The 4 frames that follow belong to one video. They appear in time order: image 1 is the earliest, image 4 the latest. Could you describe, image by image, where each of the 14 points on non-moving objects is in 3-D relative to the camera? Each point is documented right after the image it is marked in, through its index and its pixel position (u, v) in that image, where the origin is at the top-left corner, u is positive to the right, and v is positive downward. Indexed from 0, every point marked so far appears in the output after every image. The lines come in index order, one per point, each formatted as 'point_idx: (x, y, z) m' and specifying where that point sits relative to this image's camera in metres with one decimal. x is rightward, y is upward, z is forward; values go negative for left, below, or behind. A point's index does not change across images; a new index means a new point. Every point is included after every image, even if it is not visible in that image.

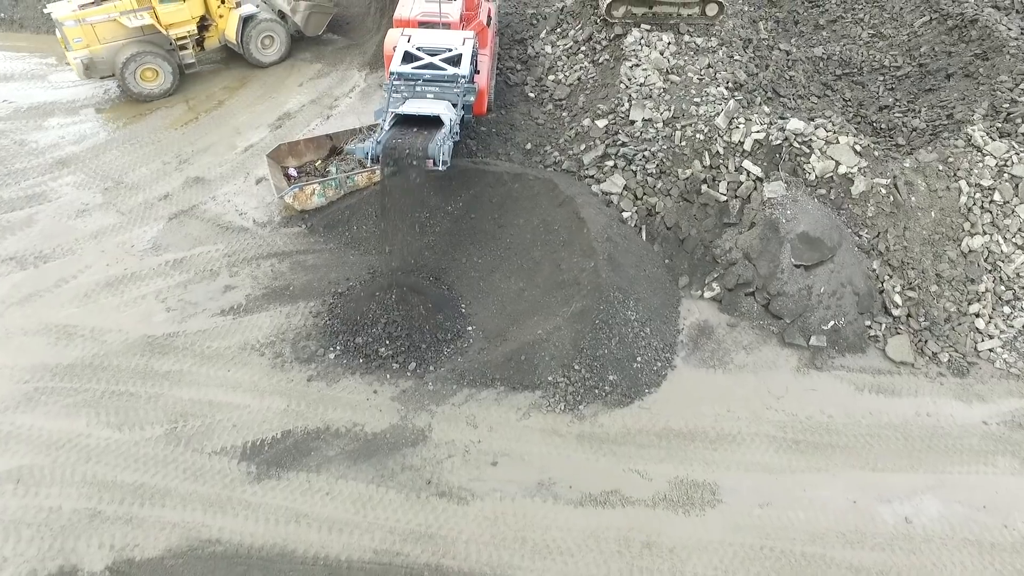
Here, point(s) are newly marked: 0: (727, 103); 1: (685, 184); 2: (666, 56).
0: (+3.0, +2.6, +8.4) m
1: (+2.3, +1.4, +8.0) m
2: (+2.4, +3.6, +9.3) m
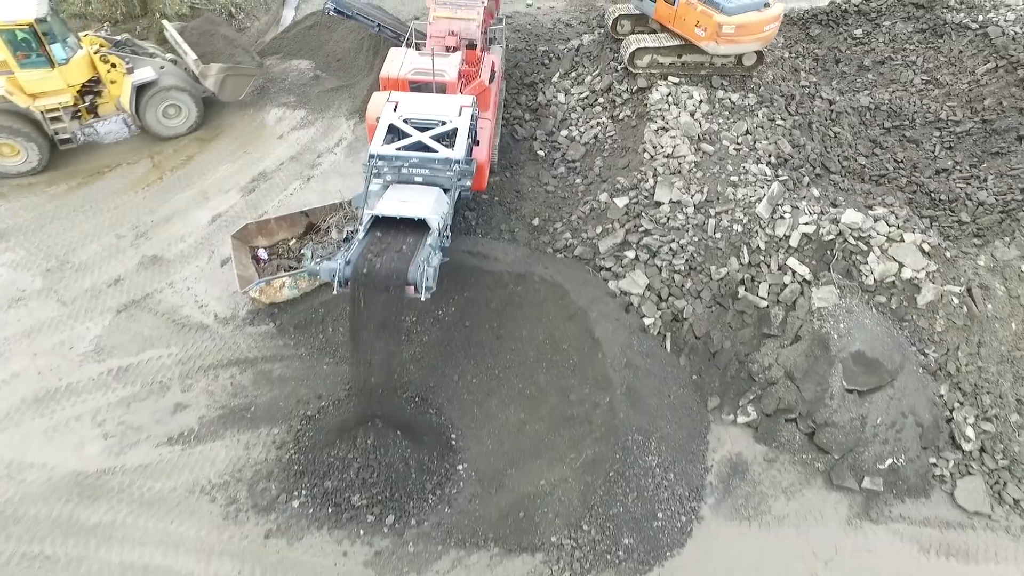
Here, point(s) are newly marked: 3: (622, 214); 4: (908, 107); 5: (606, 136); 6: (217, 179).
0: (+3.0, +1.2, +7.1) m
1: (+2.3, 0.0, +6.8) m
2: (+2.4, +2.2, +8.0) m
3: (+1.3, +0.9, +7.4) m
4: (+6.7, +3.1, +10.3) m
5: (+1.3, +2.2, +8.6) m
6: (-4.1, +1.5, +8.5) m
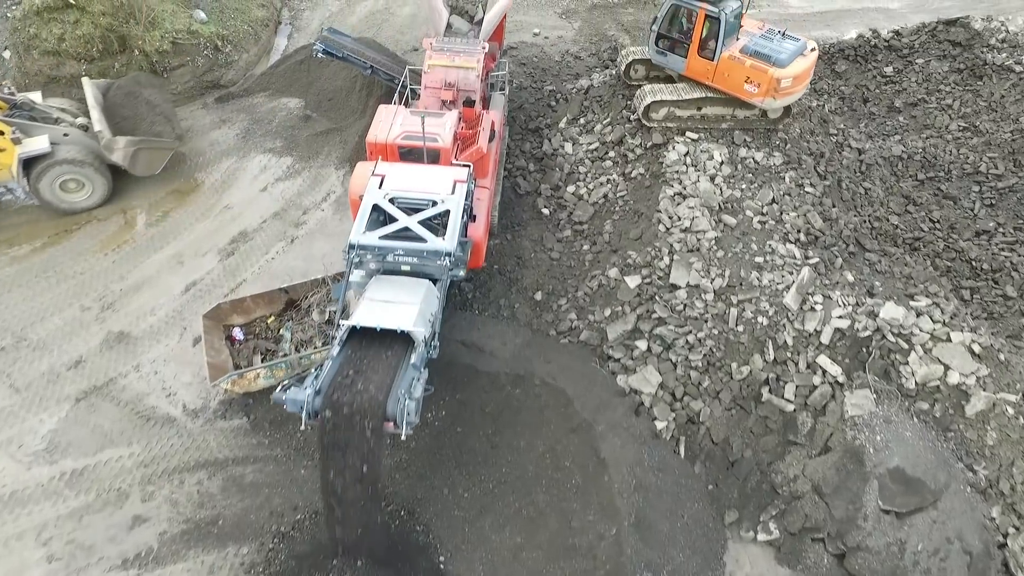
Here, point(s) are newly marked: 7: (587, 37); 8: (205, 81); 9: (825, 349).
0: (+3.0, +0.2, +6.4) m
1: (+2.3, -1.0, +6.1) m
2: (+2.5, +1.3, +7.3) m
3: (+1.3, -0.1, +6.7) m
4: (+6.8, +2.1, +9.5) m
5: (+1.4, +1.2, +7.9) m
6: (-4.1, +0.6, +7.8) m
7: (+1.5, +4.8, +11.7) m
8: (-5.0, +3.4, +9.9) m
9: (+3.1, -0.6, +6.1) m
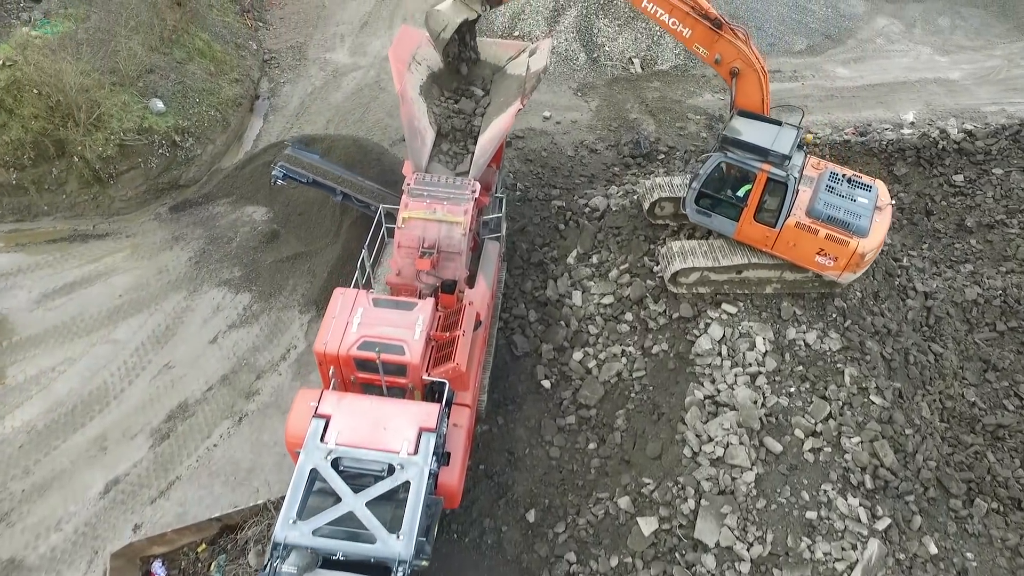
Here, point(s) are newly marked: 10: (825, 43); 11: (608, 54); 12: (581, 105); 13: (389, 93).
0: (+2.9, -2.0, +5.0) m
1: (+2.1, -3.2, +4.7) m
2: (+2.4, -0.9, +5.8) m
3: (+1.2, -2.3, +5.3) m
4: (+6.8, -0.2, +7.9) m
5: (+1.3, -0.9, +6.5) m
6: (-4.2, -1.4, +6.5) m
7: (+1.6, +2.8, +10.1) m
8: (-5.0, +1.5, +8.5) m
9: (+3.0, -2.9, +4.7) m
10: (+6.6, +5.1, +12.8) m
11: (+1.8, +4.3, +11.3) m
12: (+1.2, +3.1, +10.4) m
13: (-2.1, +3.3, +10.3) m
